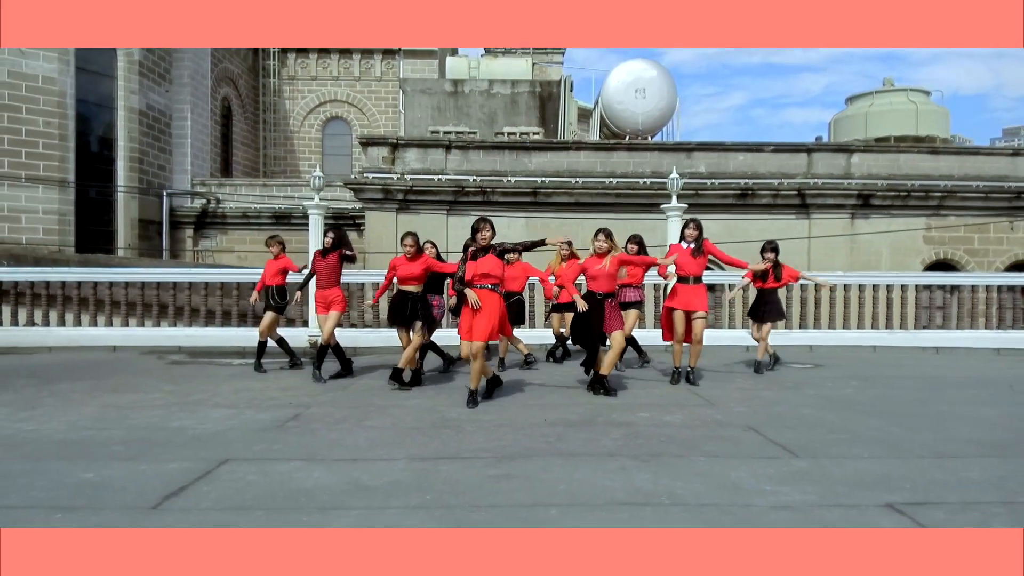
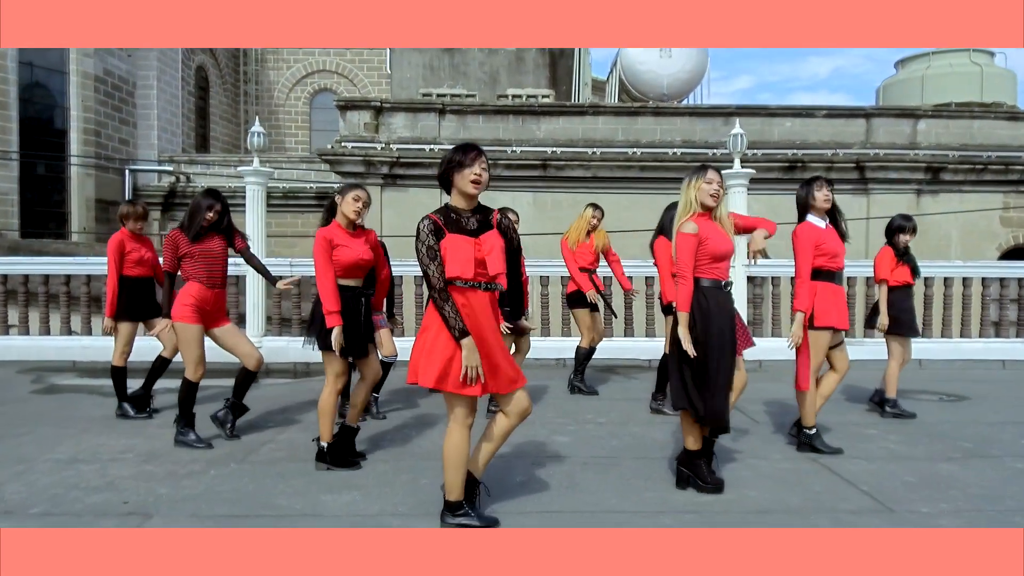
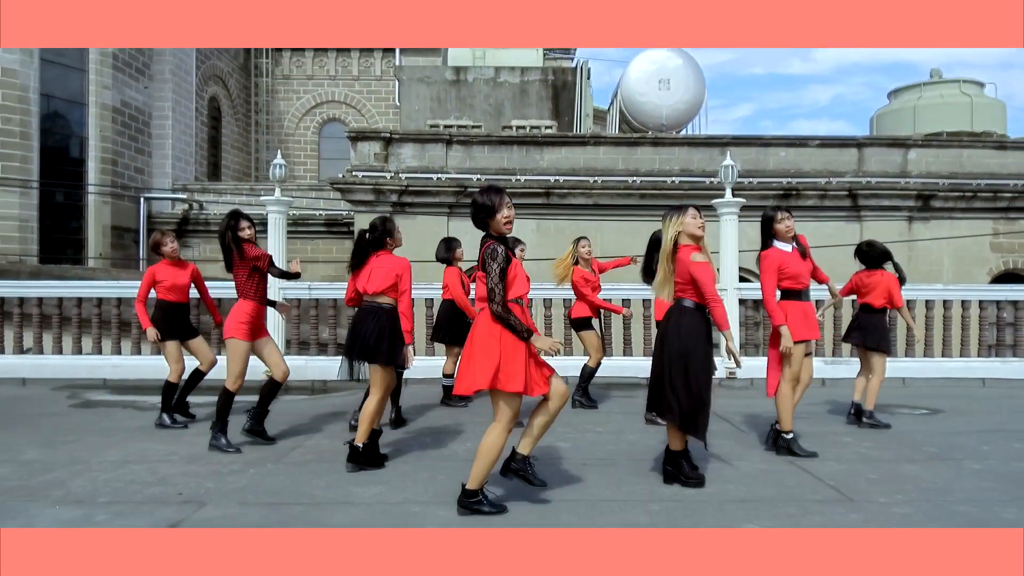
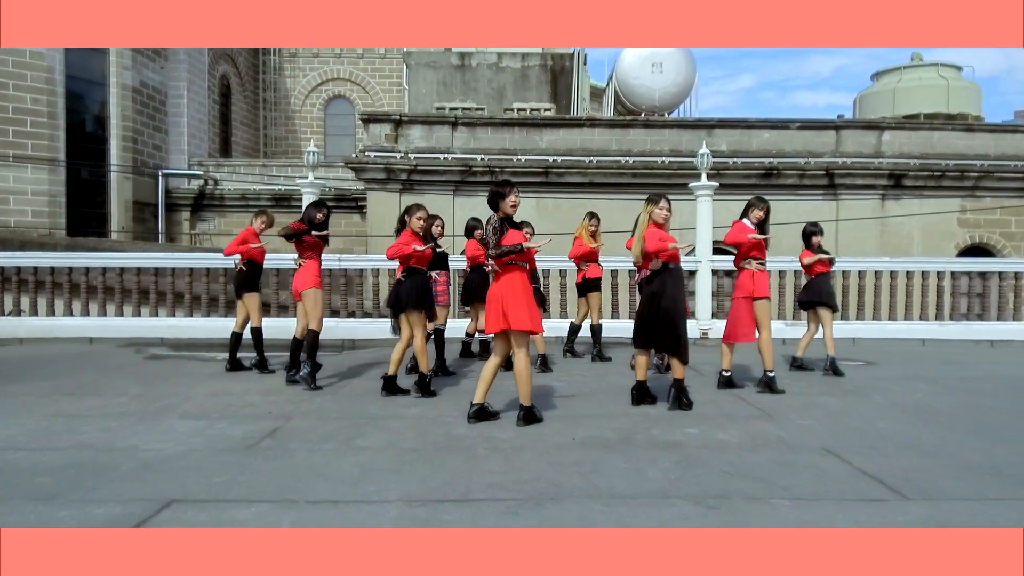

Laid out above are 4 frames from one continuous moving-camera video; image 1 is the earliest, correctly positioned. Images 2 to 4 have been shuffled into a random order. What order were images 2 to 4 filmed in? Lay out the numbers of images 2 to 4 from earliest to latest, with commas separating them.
4, 2, 3
